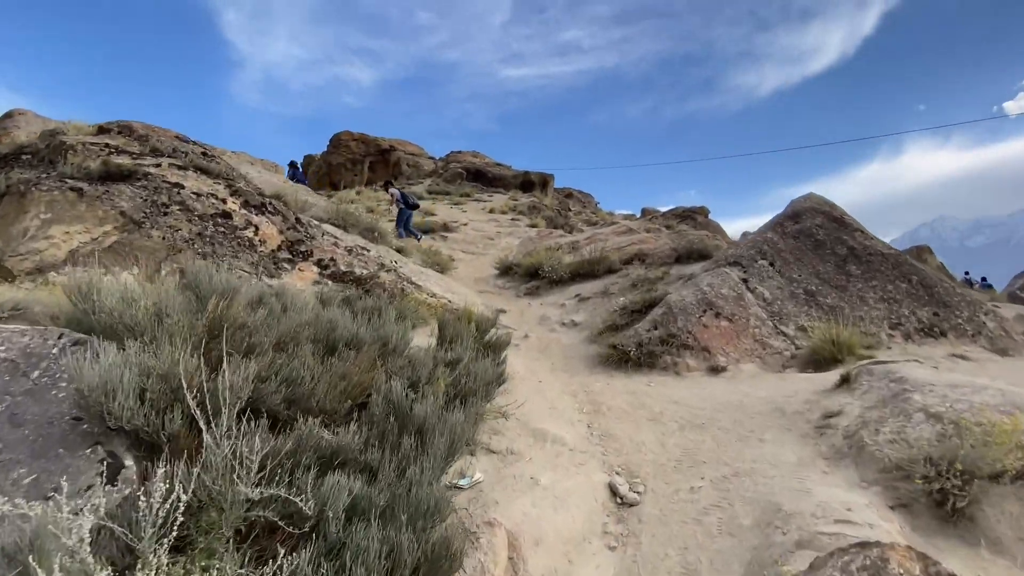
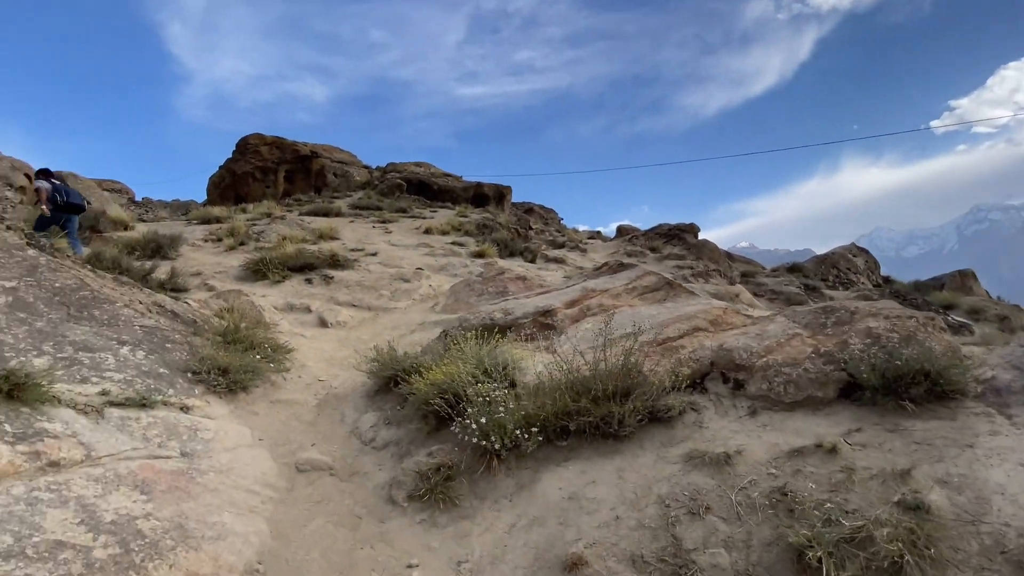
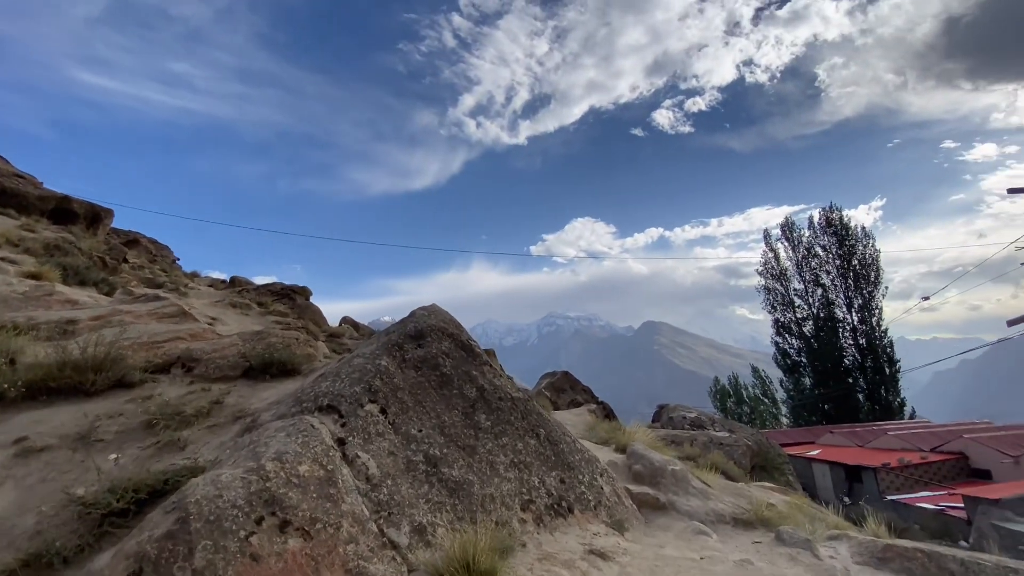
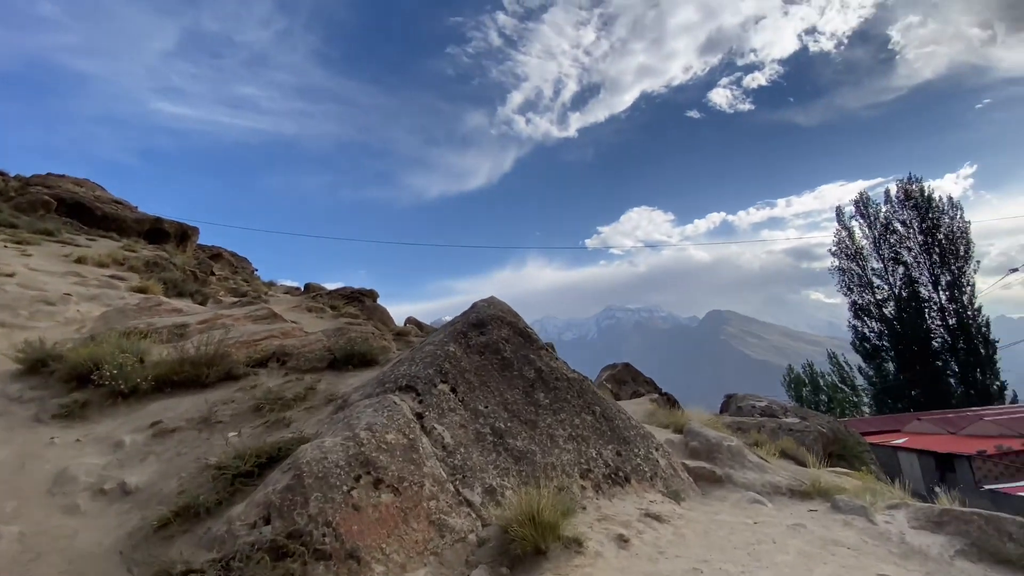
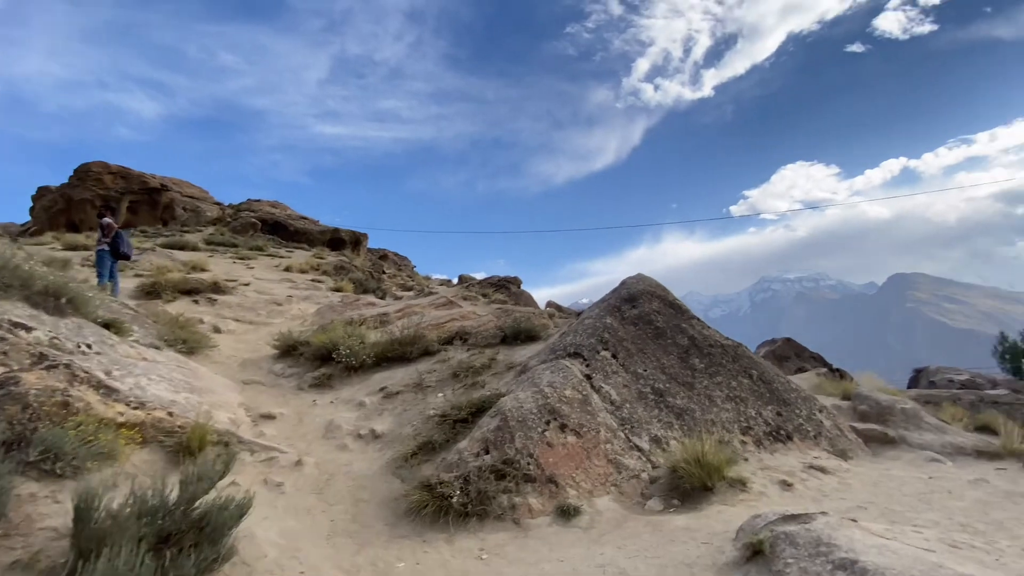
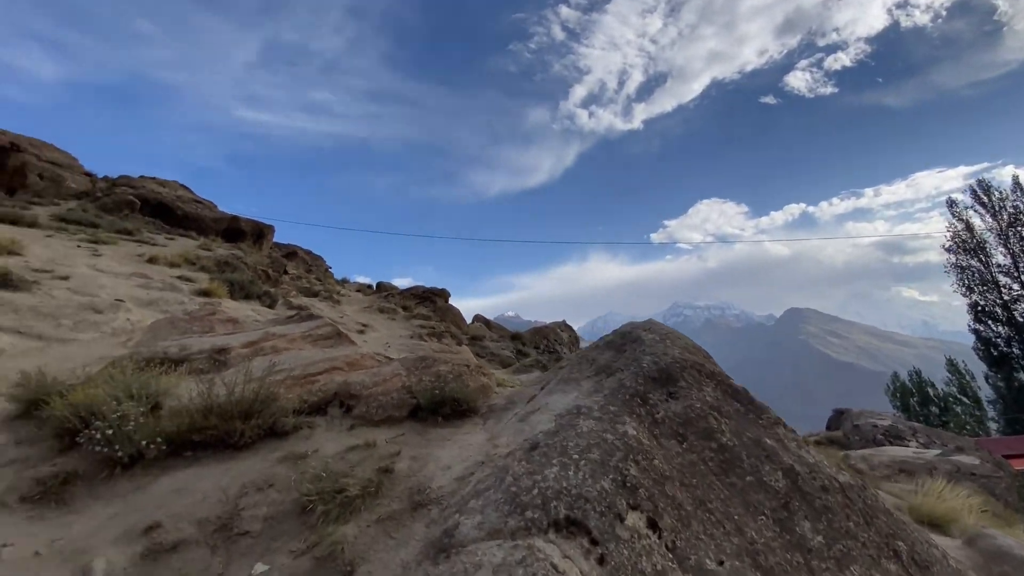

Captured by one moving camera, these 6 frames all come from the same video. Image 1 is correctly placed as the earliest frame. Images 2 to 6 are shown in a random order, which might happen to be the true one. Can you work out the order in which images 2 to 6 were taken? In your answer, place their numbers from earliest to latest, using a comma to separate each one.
5, 4, 3, 6, 2
